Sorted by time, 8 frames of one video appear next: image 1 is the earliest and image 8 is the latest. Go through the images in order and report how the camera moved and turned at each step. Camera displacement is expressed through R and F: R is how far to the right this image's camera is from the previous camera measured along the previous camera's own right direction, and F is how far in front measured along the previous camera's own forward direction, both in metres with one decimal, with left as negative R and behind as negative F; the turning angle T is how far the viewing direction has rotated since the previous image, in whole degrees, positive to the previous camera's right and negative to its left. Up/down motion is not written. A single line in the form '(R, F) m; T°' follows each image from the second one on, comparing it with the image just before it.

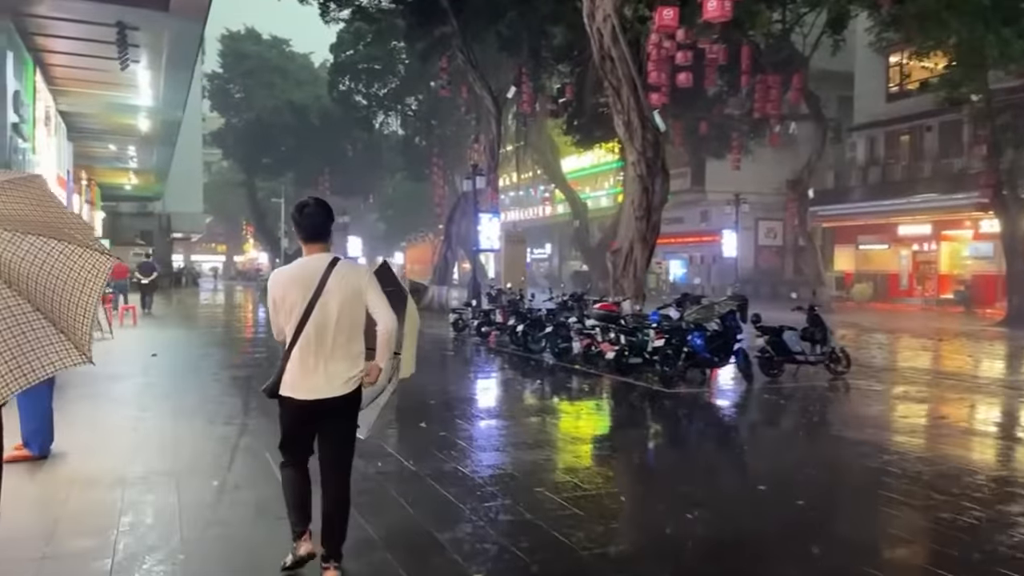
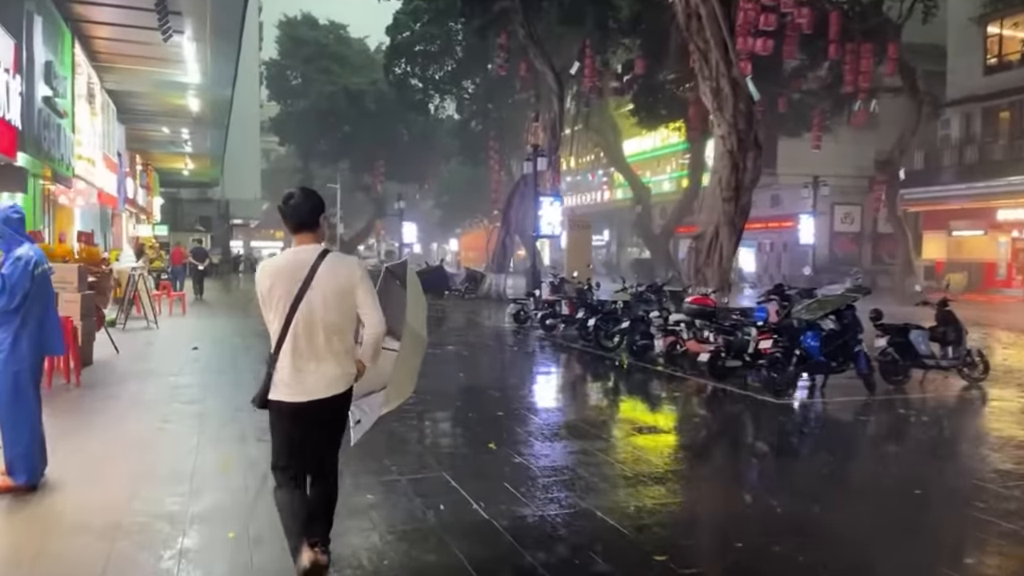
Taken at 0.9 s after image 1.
(-0.3, +1.5) m; -4°
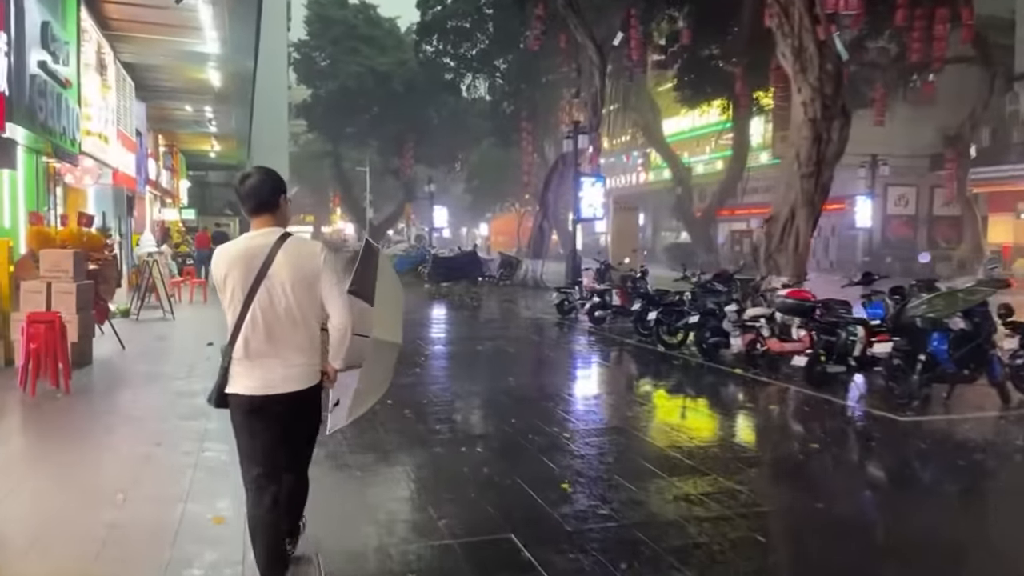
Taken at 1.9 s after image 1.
(-0.4, +1.5) m; -2°
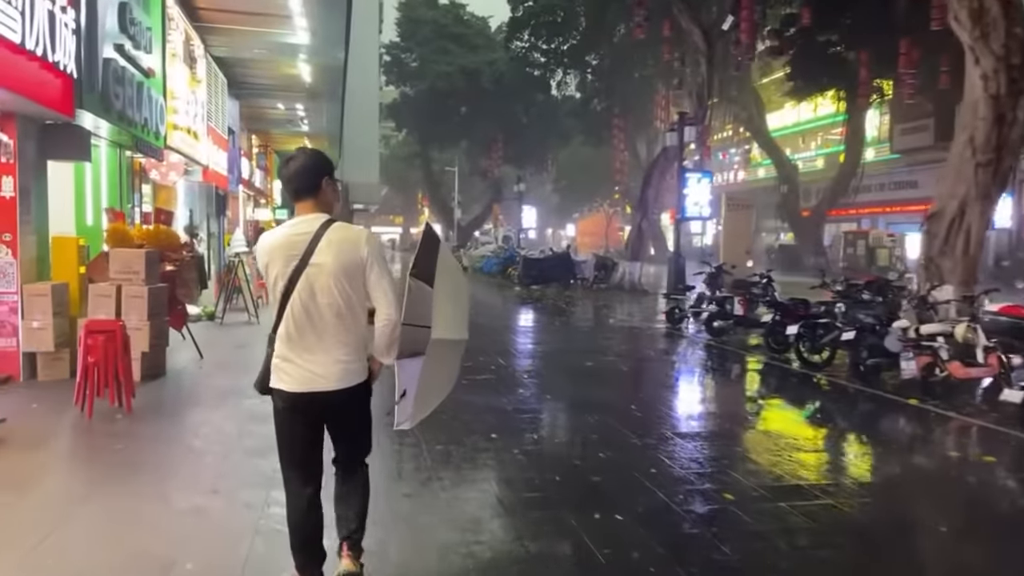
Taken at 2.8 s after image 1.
(-0.4, +1.4) m; -7°
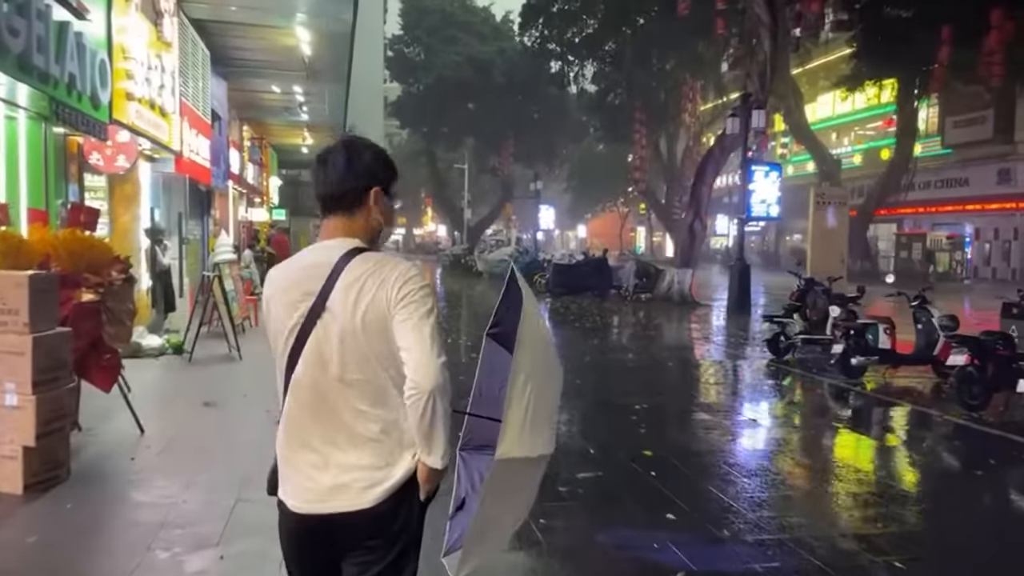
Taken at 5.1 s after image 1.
(-0.9, +3.4) m; 0°
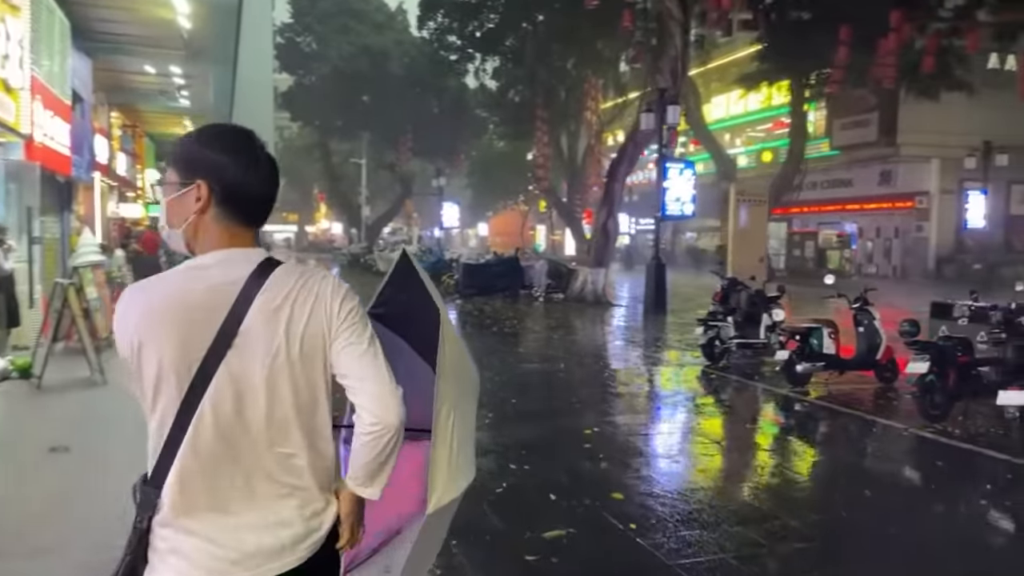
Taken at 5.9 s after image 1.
(-0.3, +1.2) m; +8°
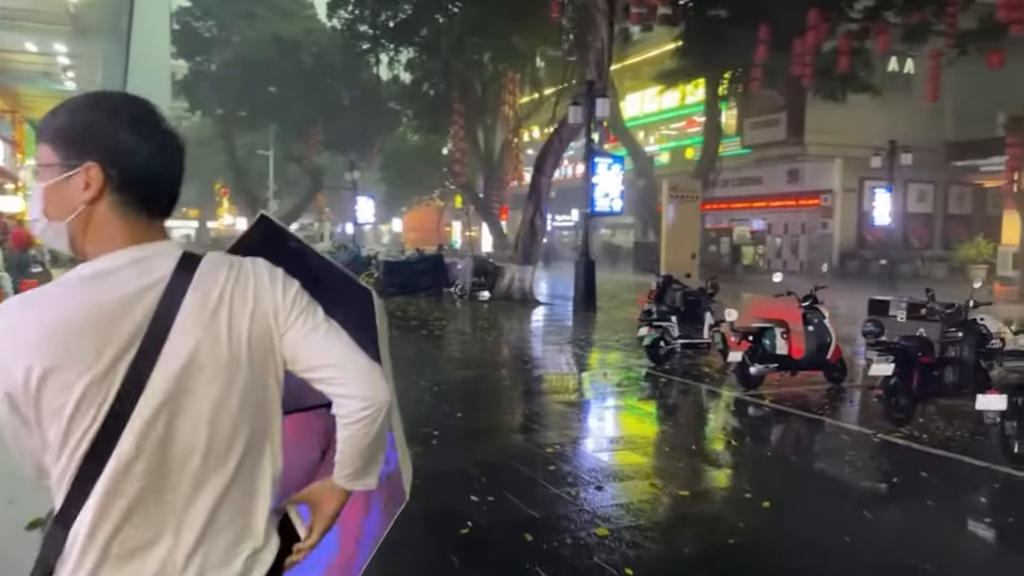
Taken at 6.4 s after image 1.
(-0.3, +0.8) m; +7°
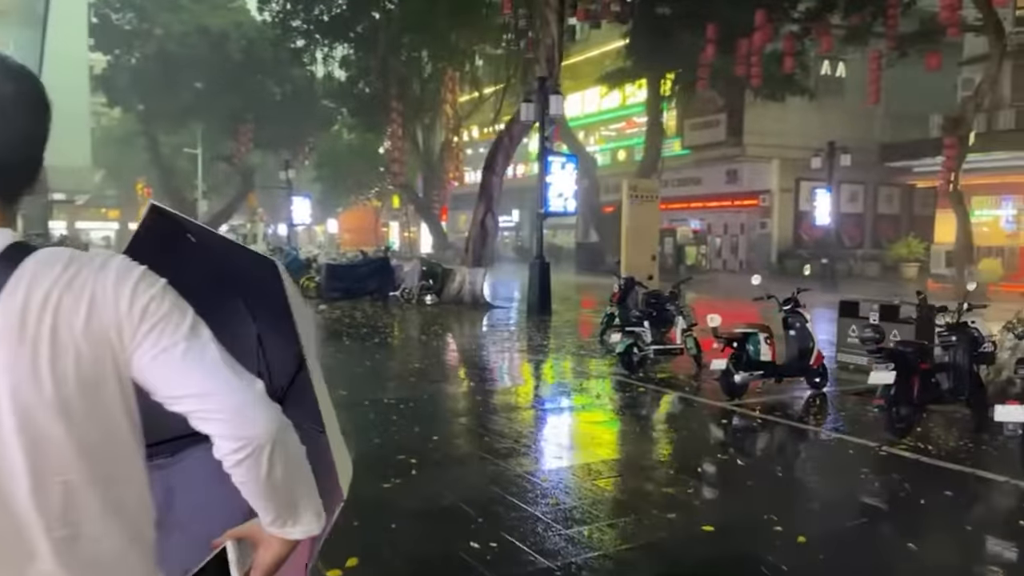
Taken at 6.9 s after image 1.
(-0.4, +0.7) m; +5°
